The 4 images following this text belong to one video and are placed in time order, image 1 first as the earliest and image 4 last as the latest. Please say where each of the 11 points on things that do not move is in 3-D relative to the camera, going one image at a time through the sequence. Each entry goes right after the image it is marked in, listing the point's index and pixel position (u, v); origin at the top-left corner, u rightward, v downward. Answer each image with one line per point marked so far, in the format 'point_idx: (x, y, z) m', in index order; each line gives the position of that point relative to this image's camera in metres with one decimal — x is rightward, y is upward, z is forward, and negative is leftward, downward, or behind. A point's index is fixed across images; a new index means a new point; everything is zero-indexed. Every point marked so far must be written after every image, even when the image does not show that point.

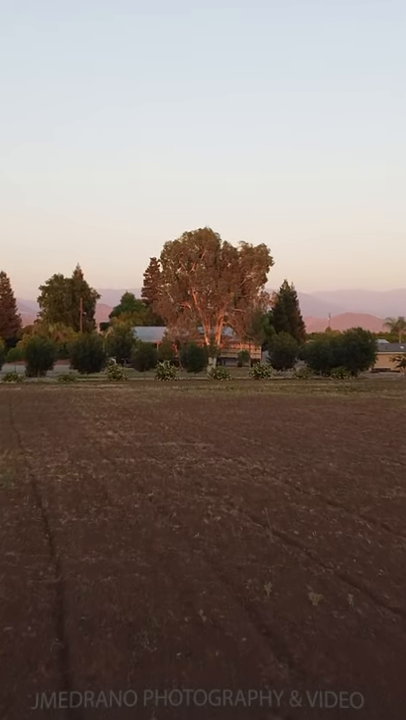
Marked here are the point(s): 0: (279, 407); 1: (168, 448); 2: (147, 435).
0: (+2.1, -1.3, +18.8) m
1: (-0.6, -1.4, +11.1) m
2: (-1.0, -1.4, +12.7) m
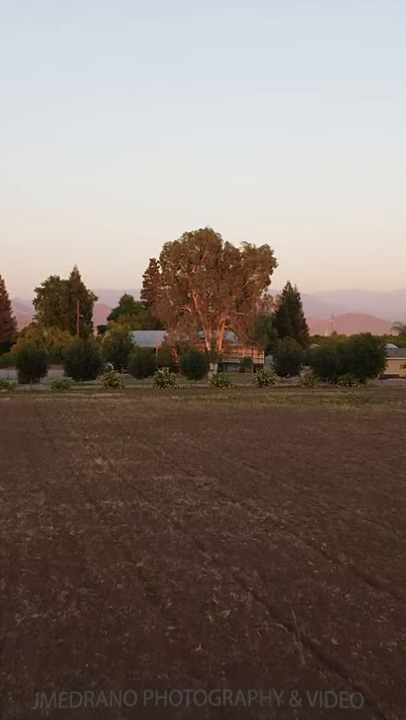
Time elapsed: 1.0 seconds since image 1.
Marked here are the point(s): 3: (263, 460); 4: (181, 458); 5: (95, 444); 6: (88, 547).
0: (+2.1, -1.6, +17.2) m
1: (-0.5, -1.8, +9.5) m
2: (-1.0, -1.7, +11.1) m
3: (+1.0, -1.7, +11.6) m
4: (-0.4, -1.7, +11.9) m
5: (-2.2, -1.7, +13.7) m
6: (-1.1, -1.8, +6.6) m
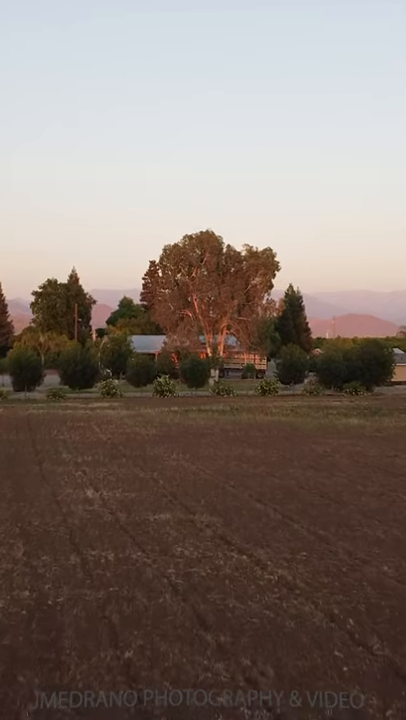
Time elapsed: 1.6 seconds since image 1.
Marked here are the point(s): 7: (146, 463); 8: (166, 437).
0: (+2.1, -1.9, +16.1) m
1: (-0.5, -2.1, +8.4) m
2: (-1.0, -2.0, +10.0) m
3: (+1.1, -2.0, +10.5) m
4: (-0.4, -2.0, +10.8) m
5: (-2.1, -2.0, +12.6) m
6: (-1.1, -2.1, +5.5) m
7: (-1.1, -2.0, +13.3) m
8: (-0.9, -1.9, +17.3) m
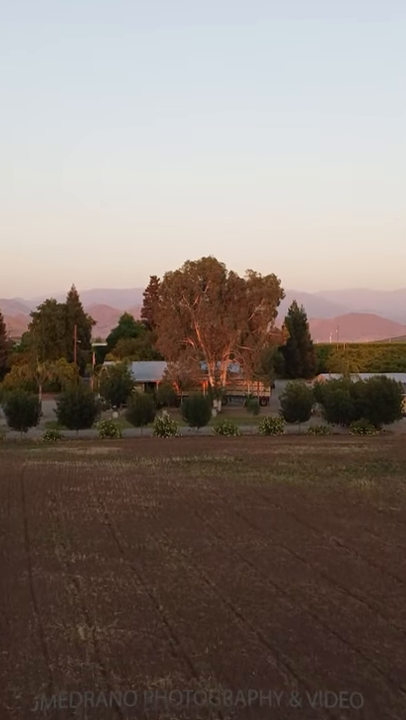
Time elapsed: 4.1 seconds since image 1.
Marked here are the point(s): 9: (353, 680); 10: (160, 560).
0: (+2.2, -3.6, +15.0) m
1: (-0.5, -3.8, +7.4) m
2: (-0.9, -3.7, +9.0) m
3: (+1.1, -3.7, +9.5) m
4: (-0.3, -3.7, +9.7) m
5: (-2.1, -3.7, +11.6) m
6: (-1.0, -3.8, +4.4) m
7: (-1.0, -3.7, +12.3) m
8: (-0.9, -3.6, +16.3) m
9: (+1.7, -3.7, +8.1) m
10: (-0.8, -3.7, +12.7) m
